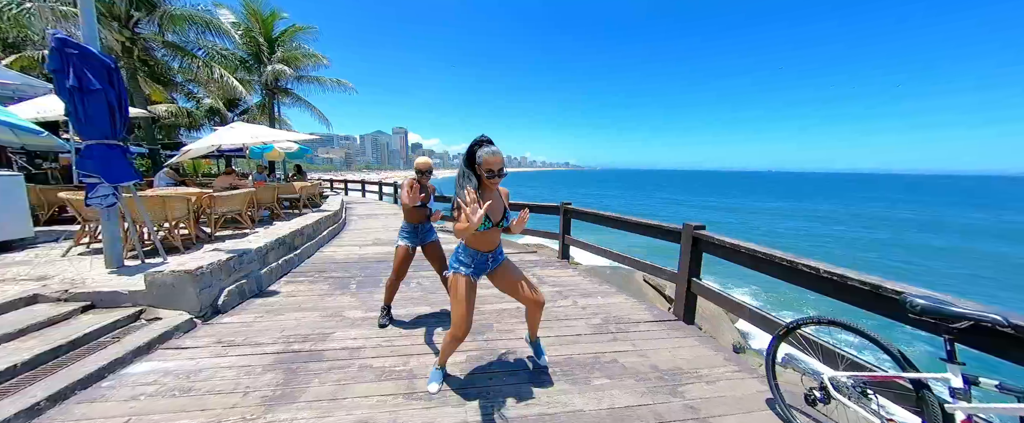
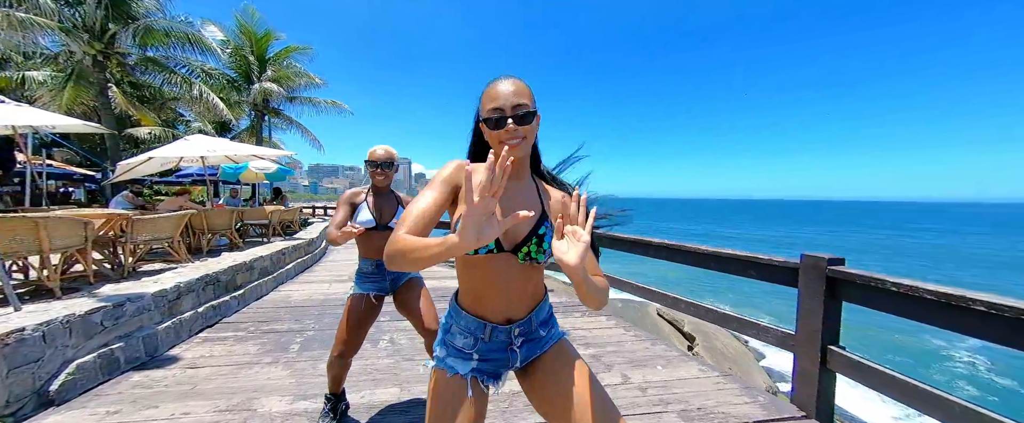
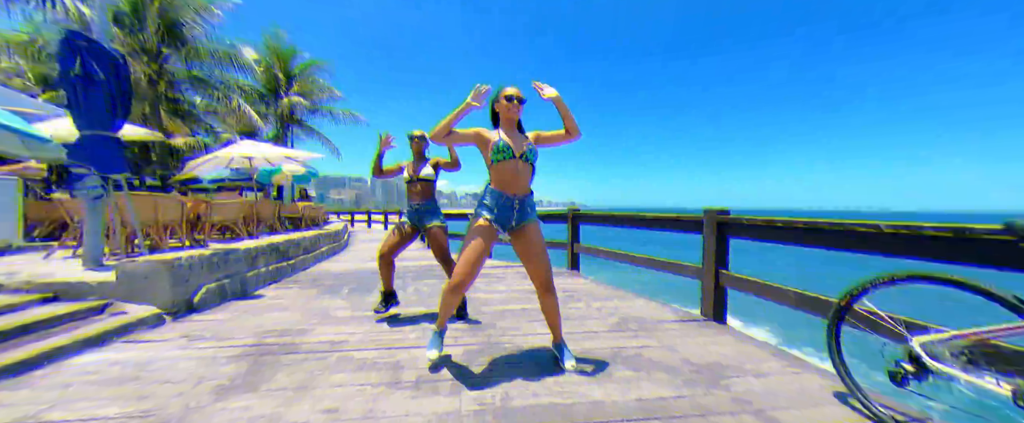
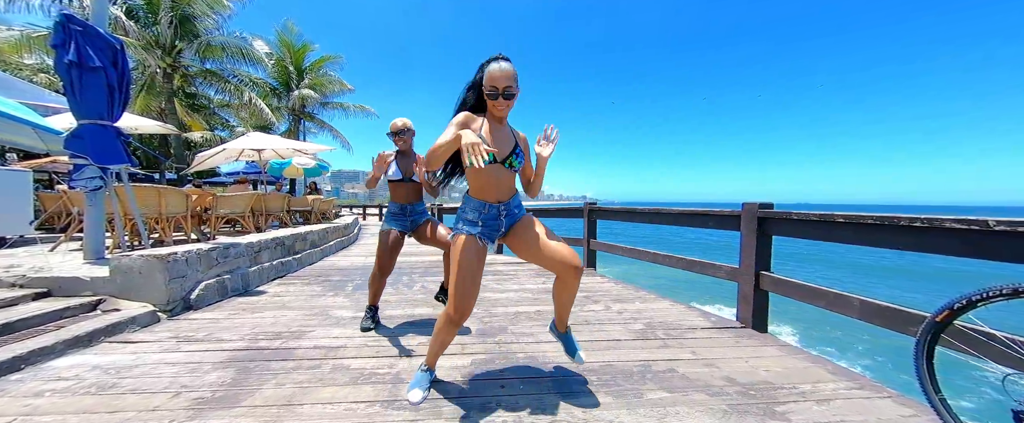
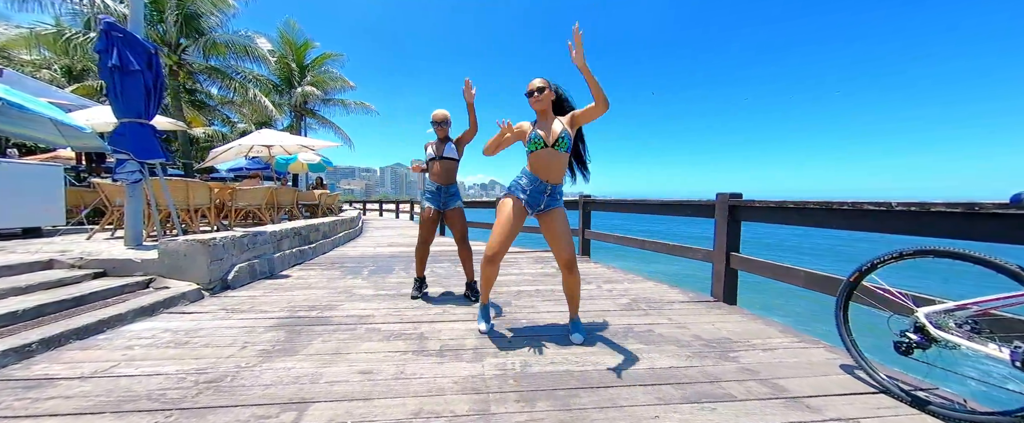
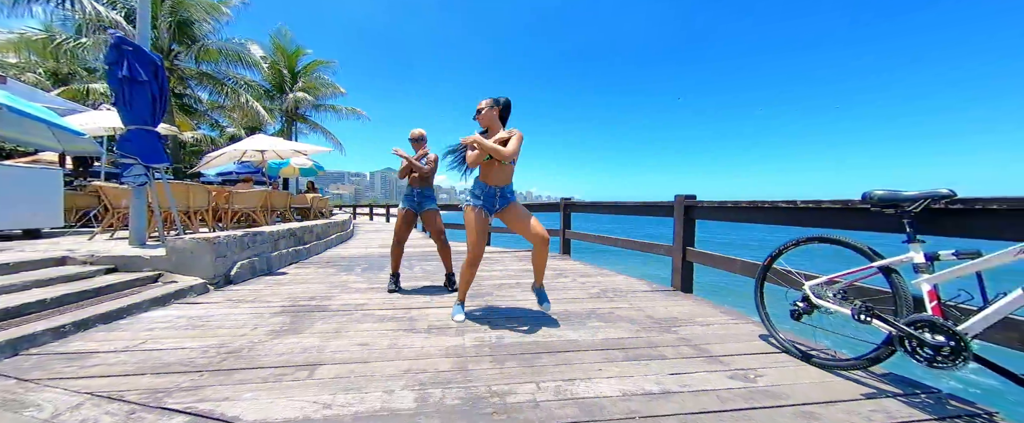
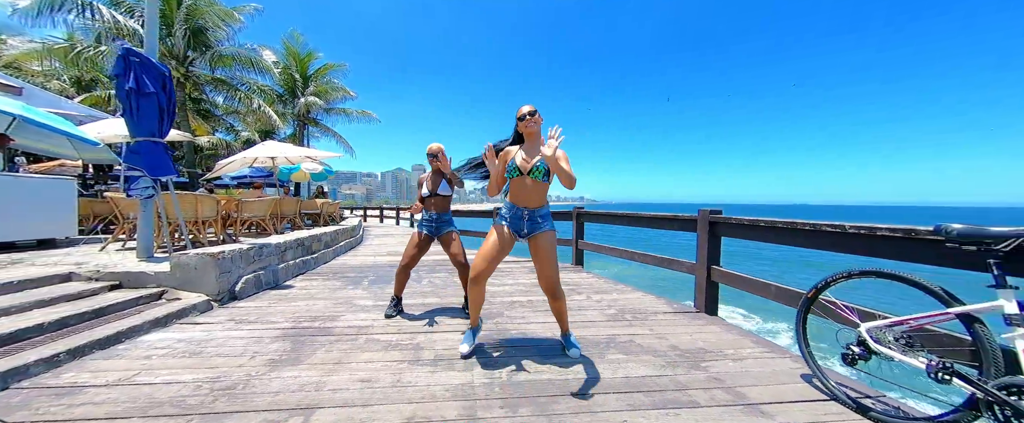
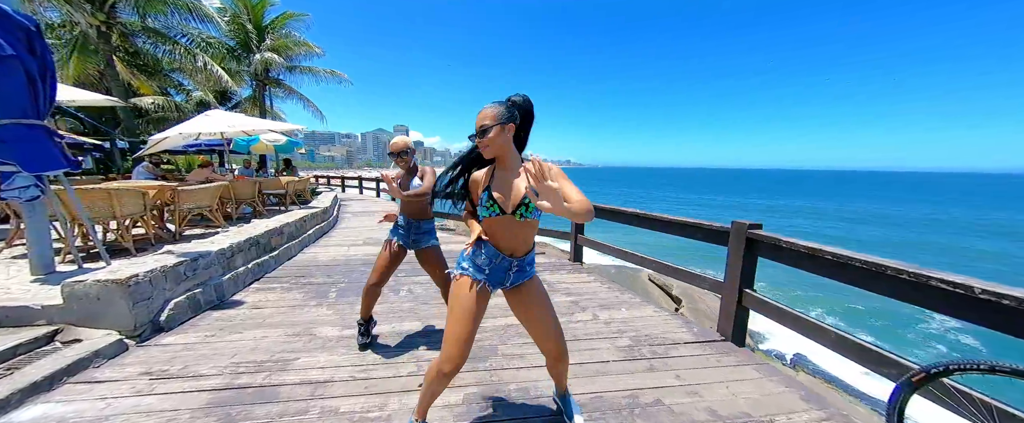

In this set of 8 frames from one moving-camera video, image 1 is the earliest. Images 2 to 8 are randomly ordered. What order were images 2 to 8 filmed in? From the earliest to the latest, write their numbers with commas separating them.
8, 2, 3, 6, 5, 4, 7
